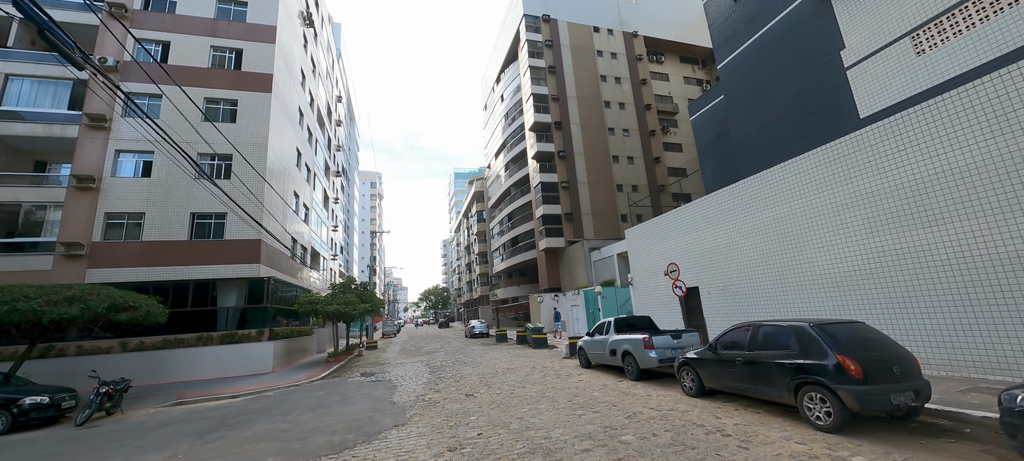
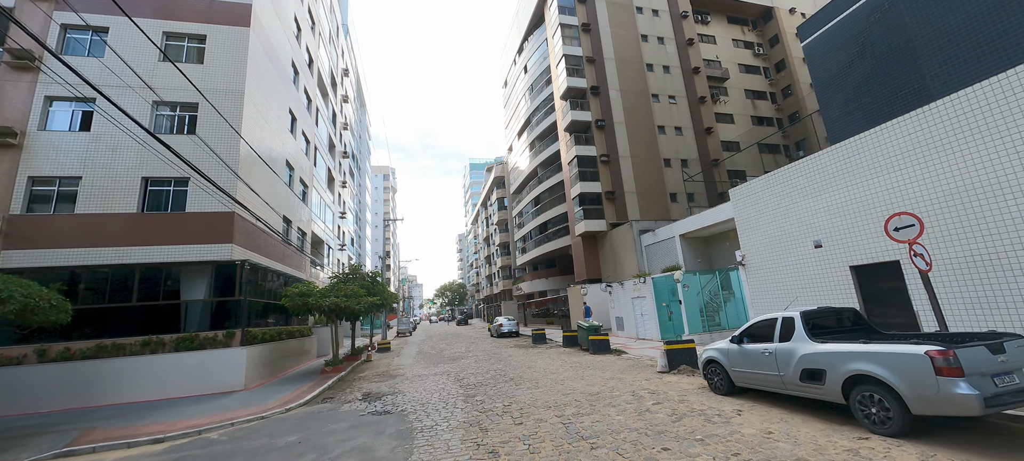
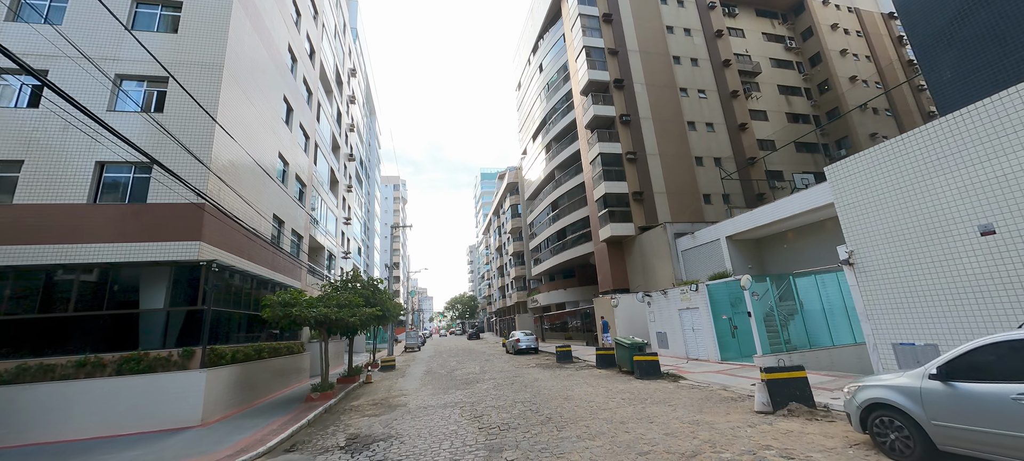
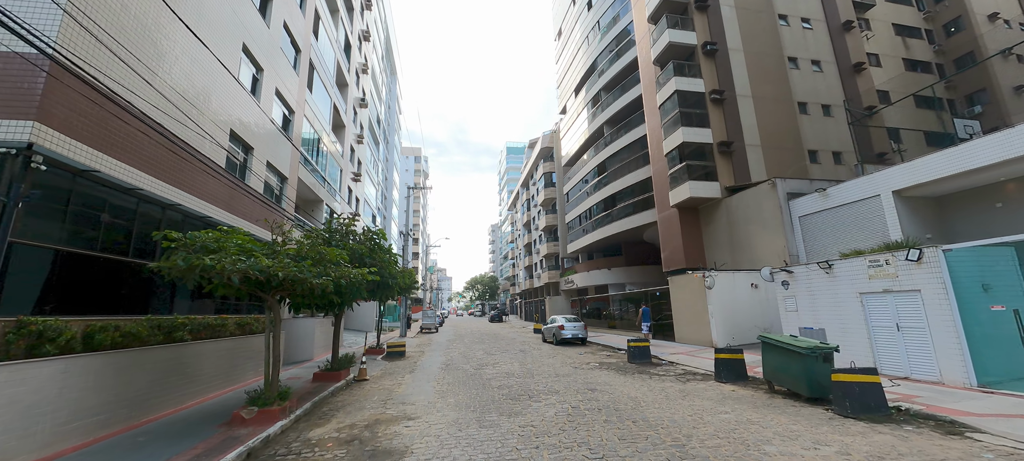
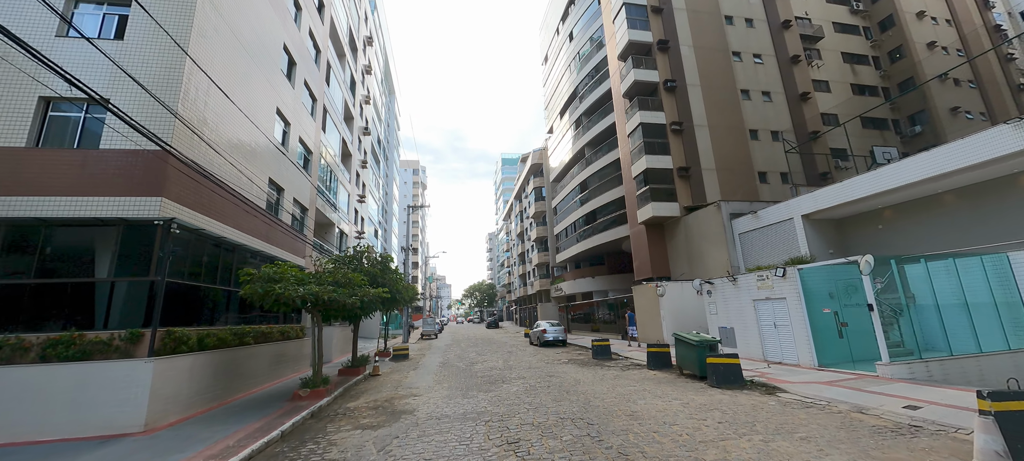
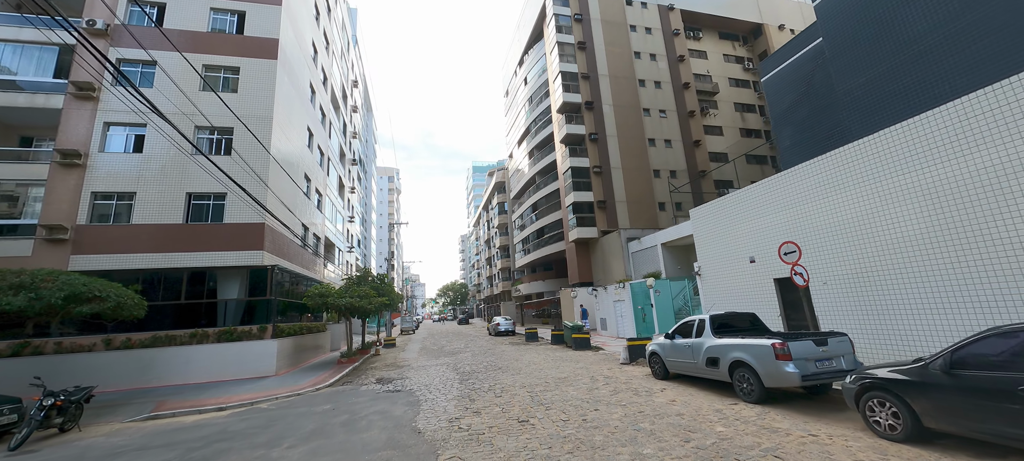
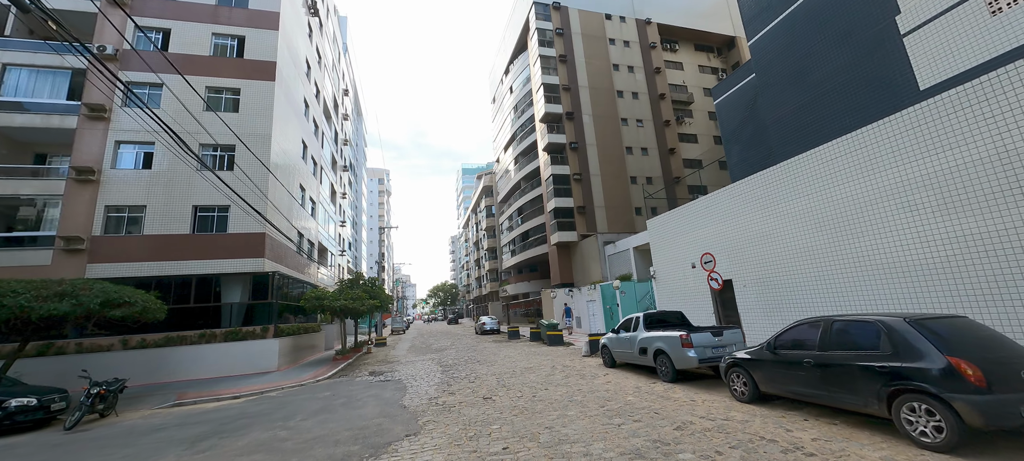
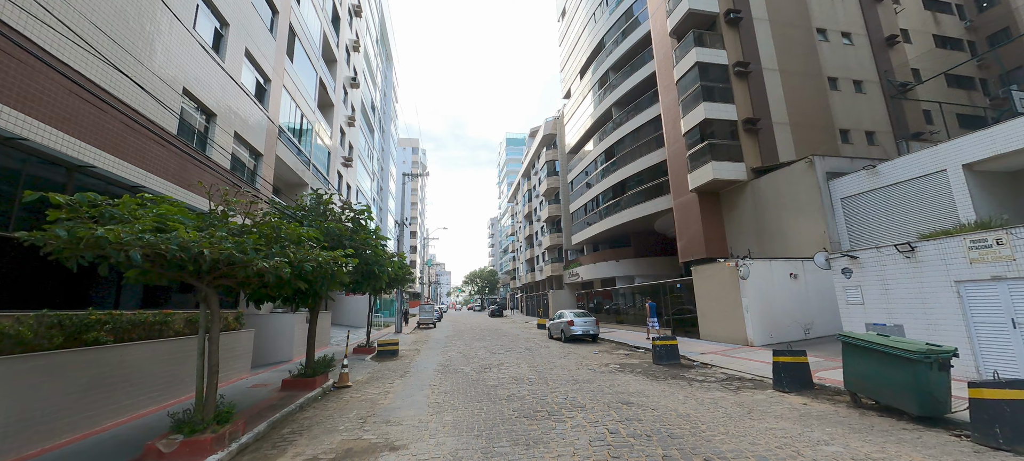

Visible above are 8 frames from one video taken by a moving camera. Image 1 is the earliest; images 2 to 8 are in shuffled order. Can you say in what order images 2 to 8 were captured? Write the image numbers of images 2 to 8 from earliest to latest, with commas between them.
7, 6, 2, 3, 5, 4, 8
